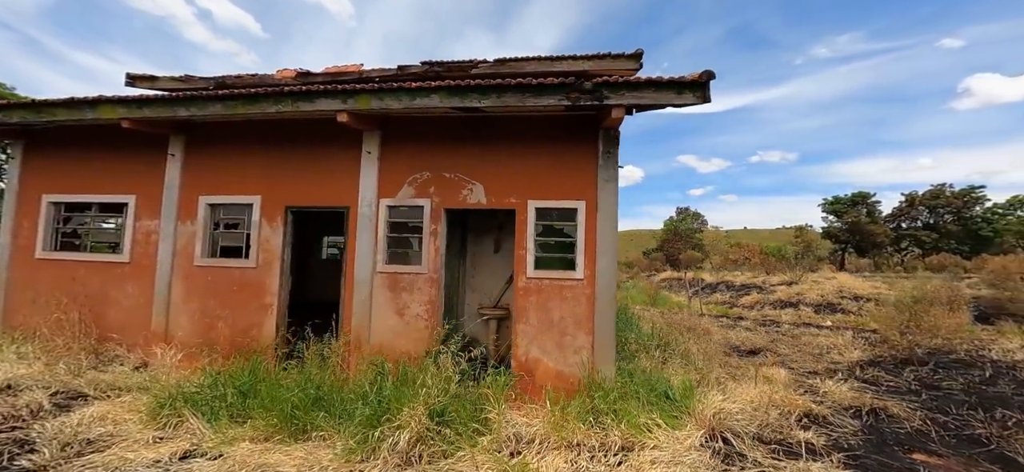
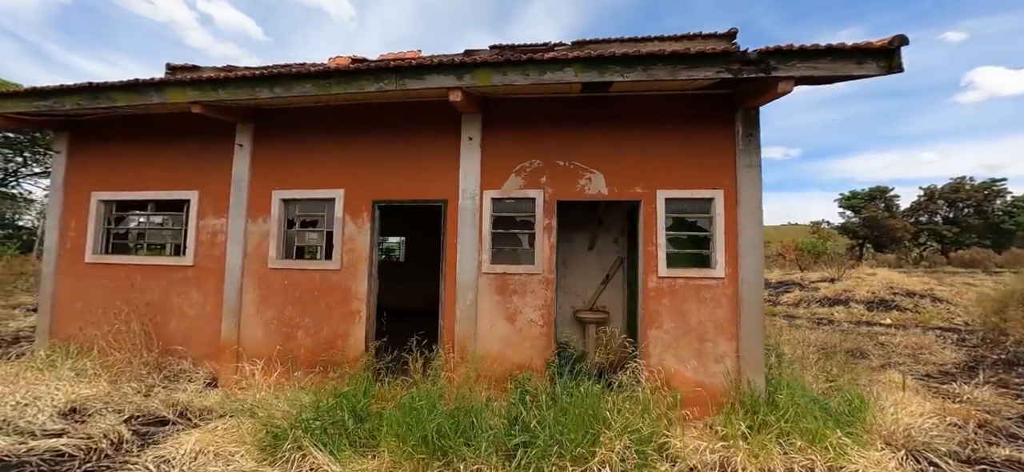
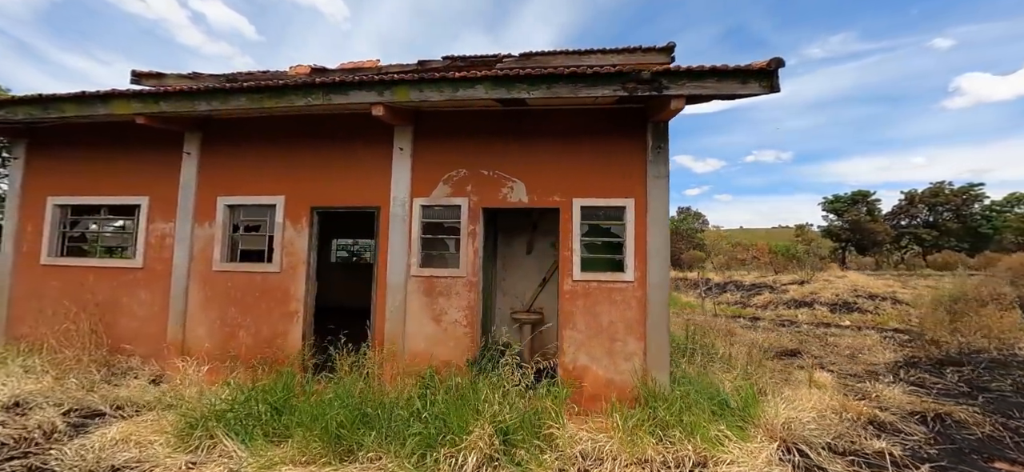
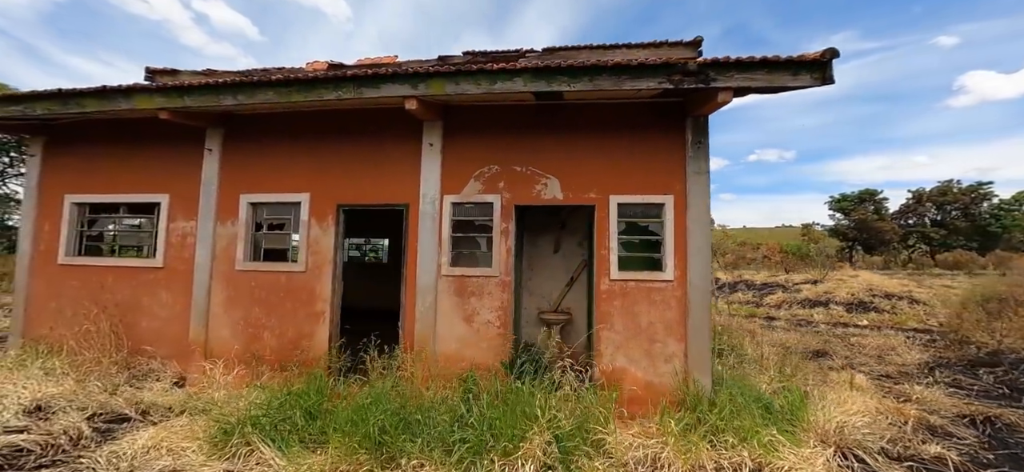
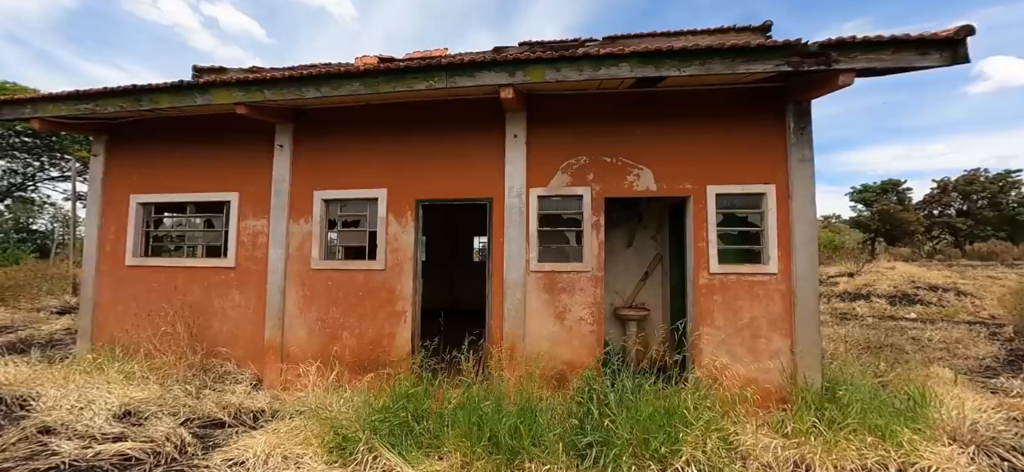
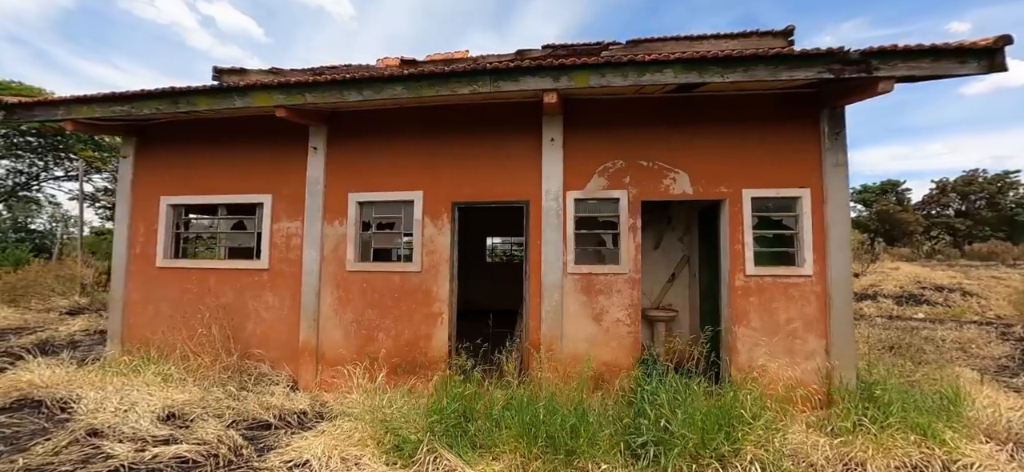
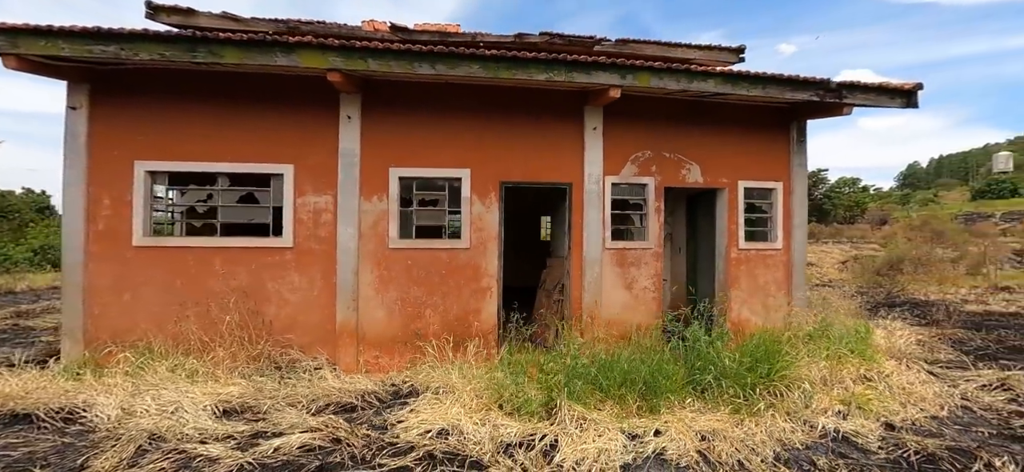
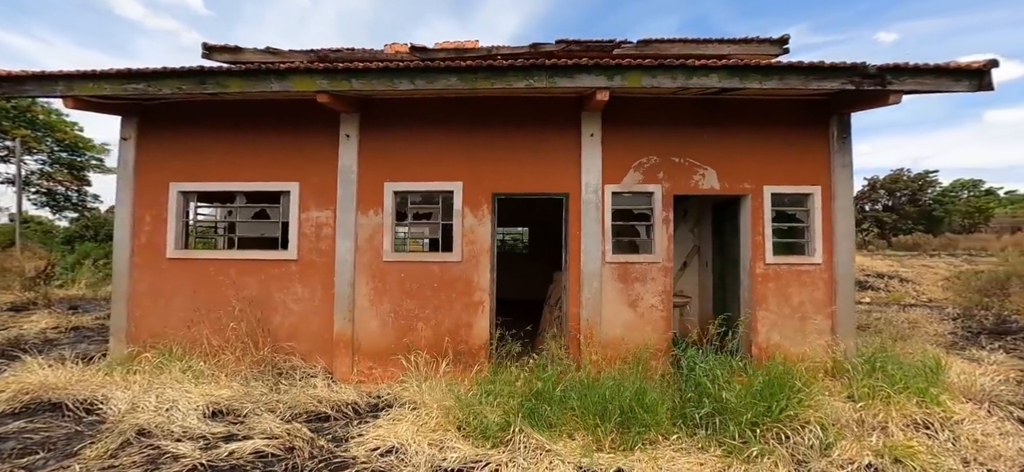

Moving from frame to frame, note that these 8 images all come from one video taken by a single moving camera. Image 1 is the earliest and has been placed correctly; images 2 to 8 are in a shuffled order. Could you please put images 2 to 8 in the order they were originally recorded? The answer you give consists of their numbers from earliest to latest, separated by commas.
3, 4, 2, 5, 6, 8, 7
